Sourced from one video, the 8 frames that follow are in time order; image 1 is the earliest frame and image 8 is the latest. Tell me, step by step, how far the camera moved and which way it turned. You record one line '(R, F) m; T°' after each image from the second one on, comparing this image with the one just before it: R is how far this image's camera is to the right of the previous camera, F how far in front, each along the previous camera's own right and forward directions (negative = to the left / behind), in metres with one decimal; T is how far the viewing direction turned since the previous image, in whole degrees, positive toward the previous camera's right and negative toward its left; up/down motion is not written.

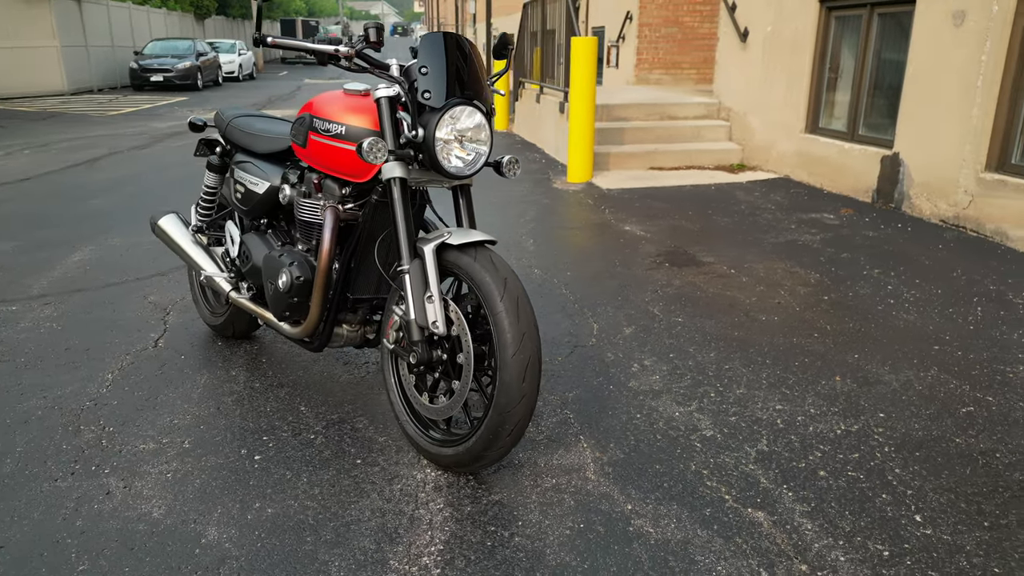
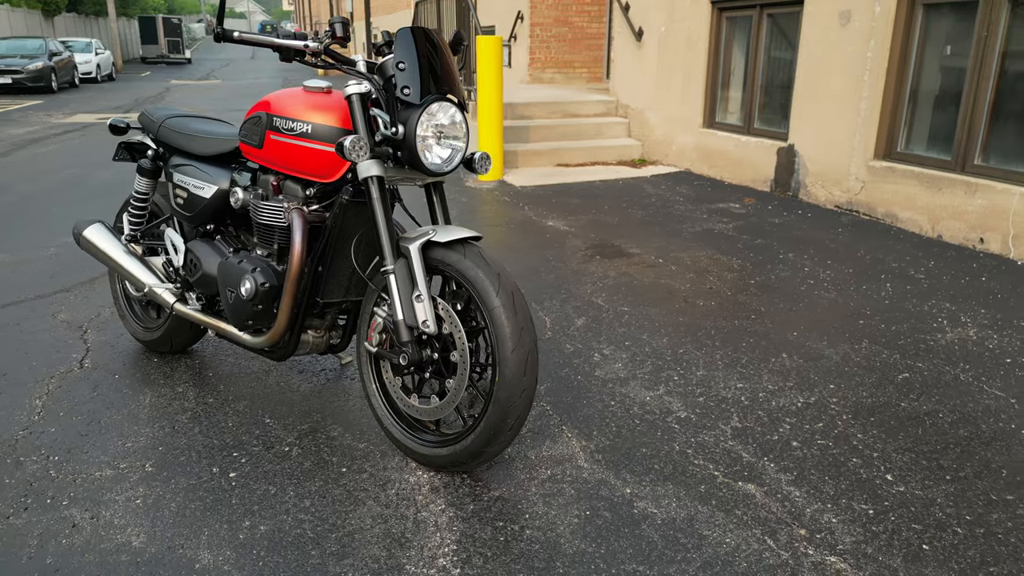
(-0.4, 0.0) m; +9°
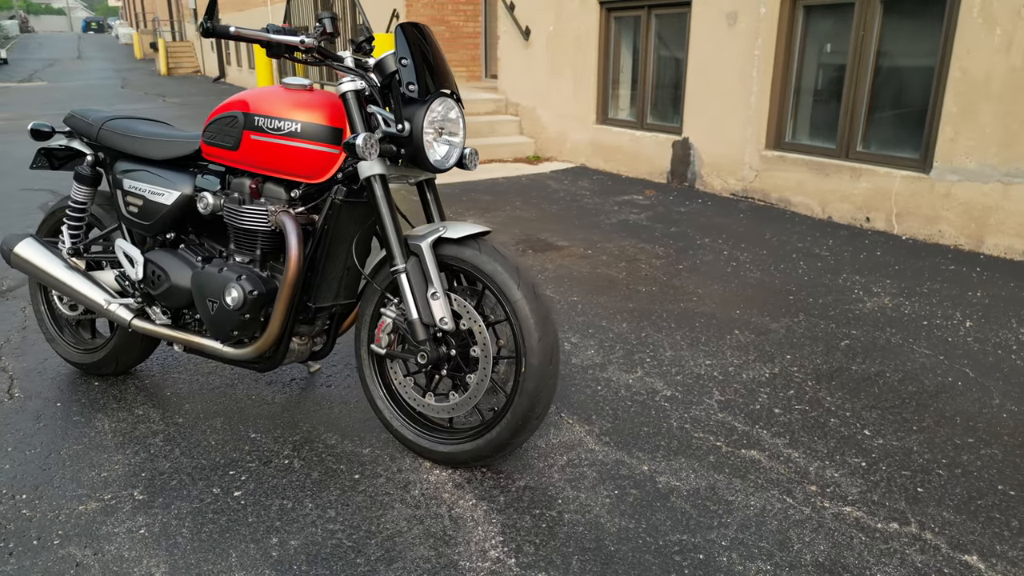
(-0.5, 0.0) m; +10°
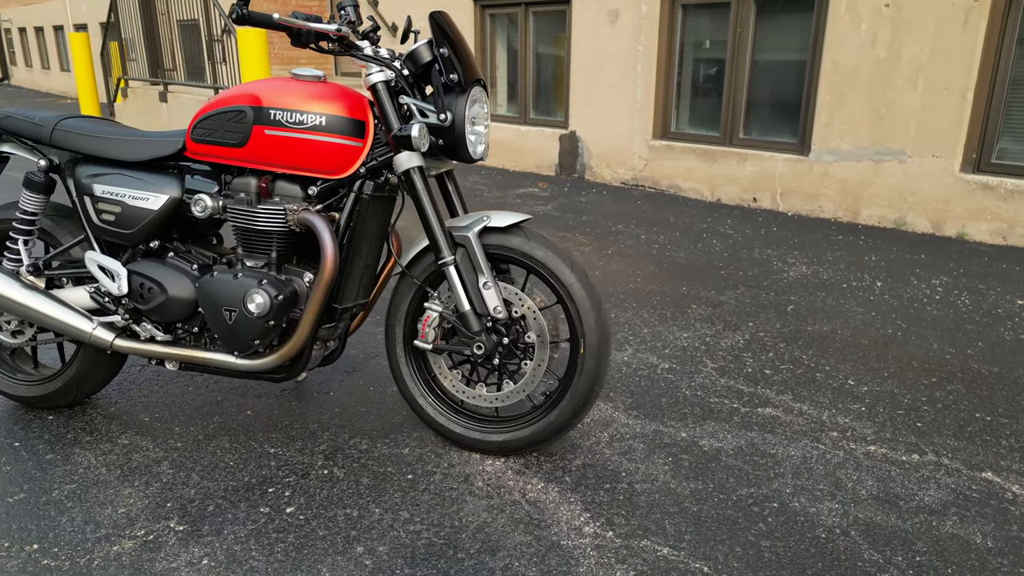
(-0.8, +0.1) m; +13°
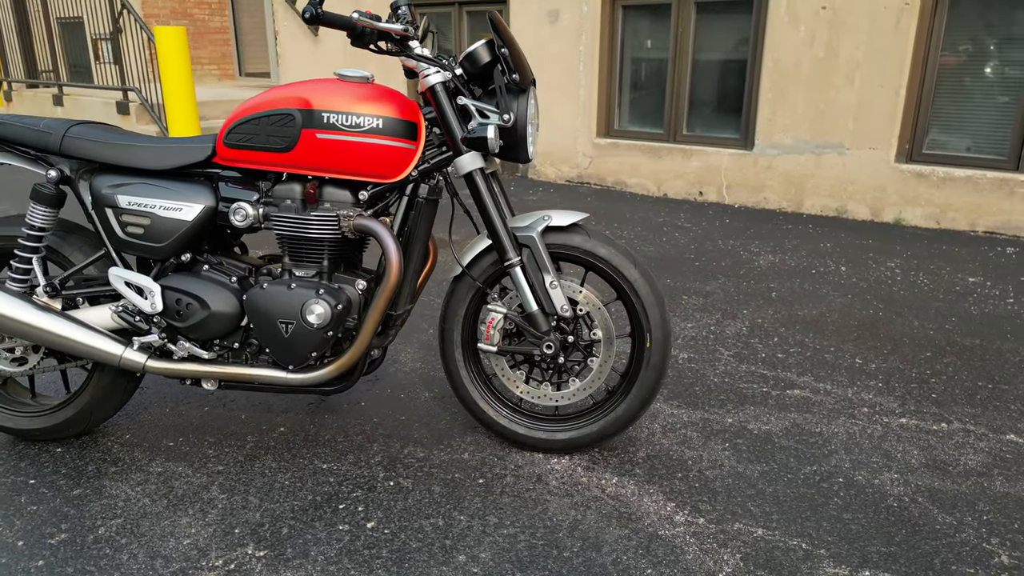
(-0.6, 0.0) m; +8°
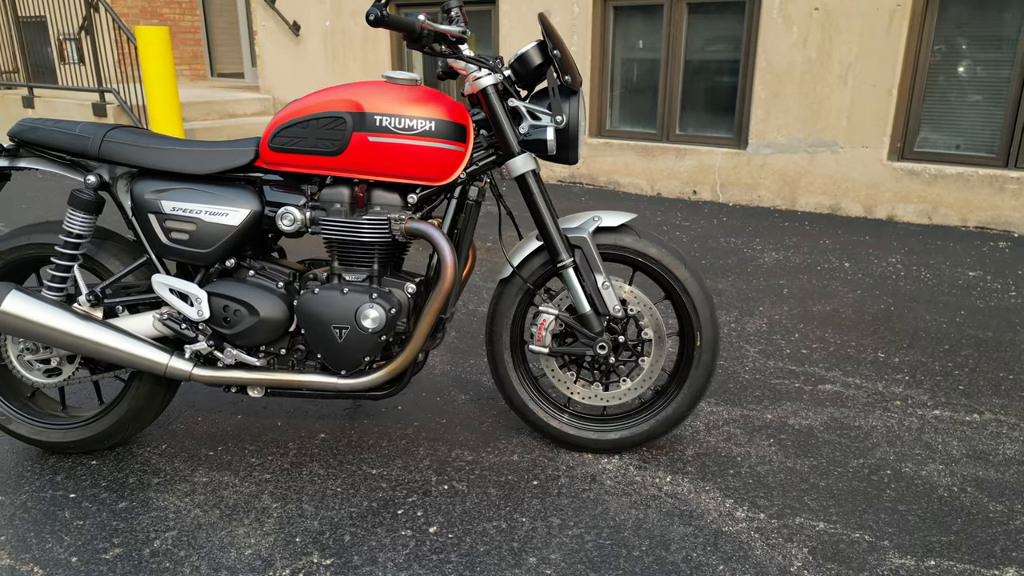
(-0.3, 0.0) m; +3°
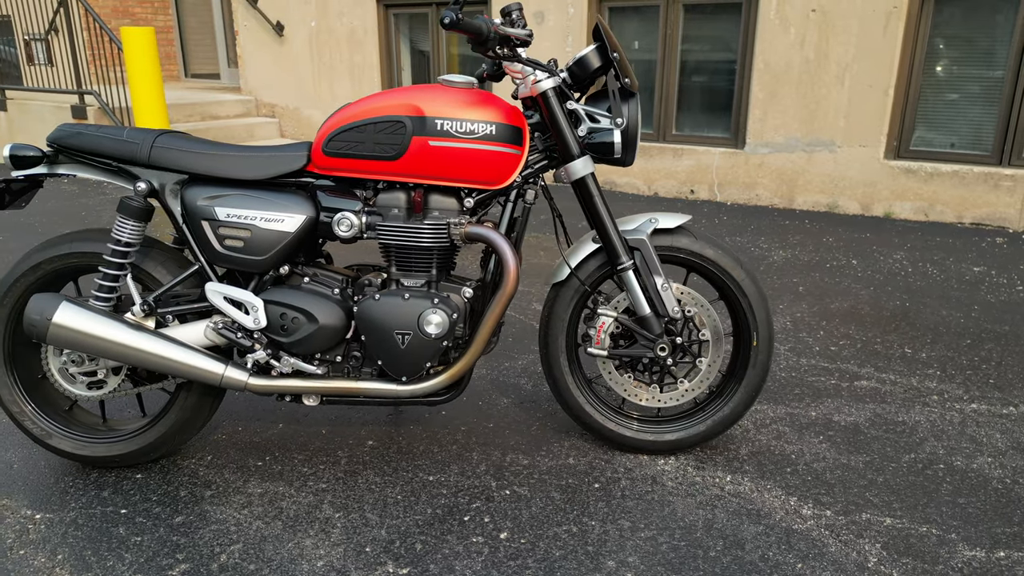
(-0.3, 0.0) m; +3°
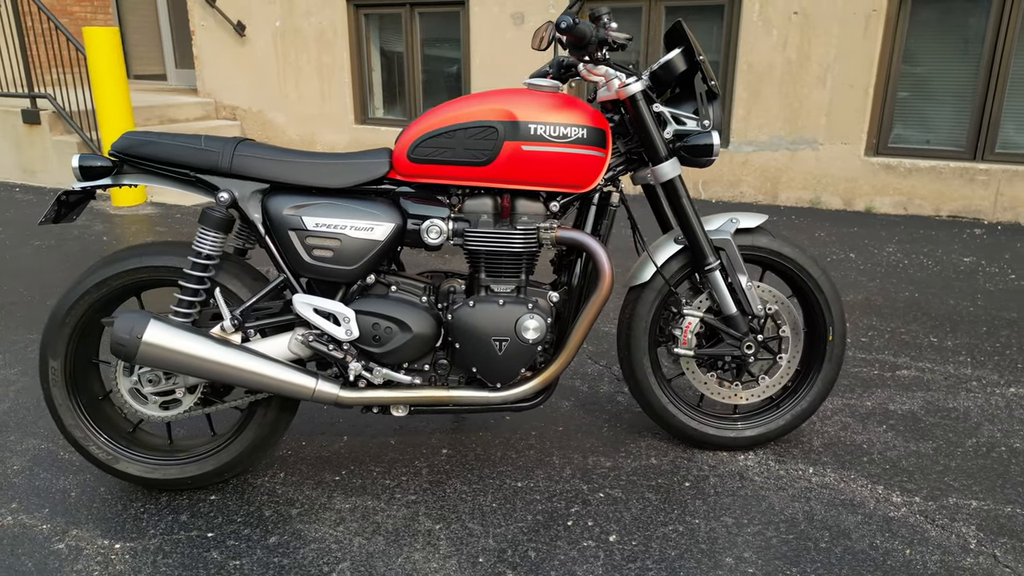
(-0.6, 0.0) m; +5°
